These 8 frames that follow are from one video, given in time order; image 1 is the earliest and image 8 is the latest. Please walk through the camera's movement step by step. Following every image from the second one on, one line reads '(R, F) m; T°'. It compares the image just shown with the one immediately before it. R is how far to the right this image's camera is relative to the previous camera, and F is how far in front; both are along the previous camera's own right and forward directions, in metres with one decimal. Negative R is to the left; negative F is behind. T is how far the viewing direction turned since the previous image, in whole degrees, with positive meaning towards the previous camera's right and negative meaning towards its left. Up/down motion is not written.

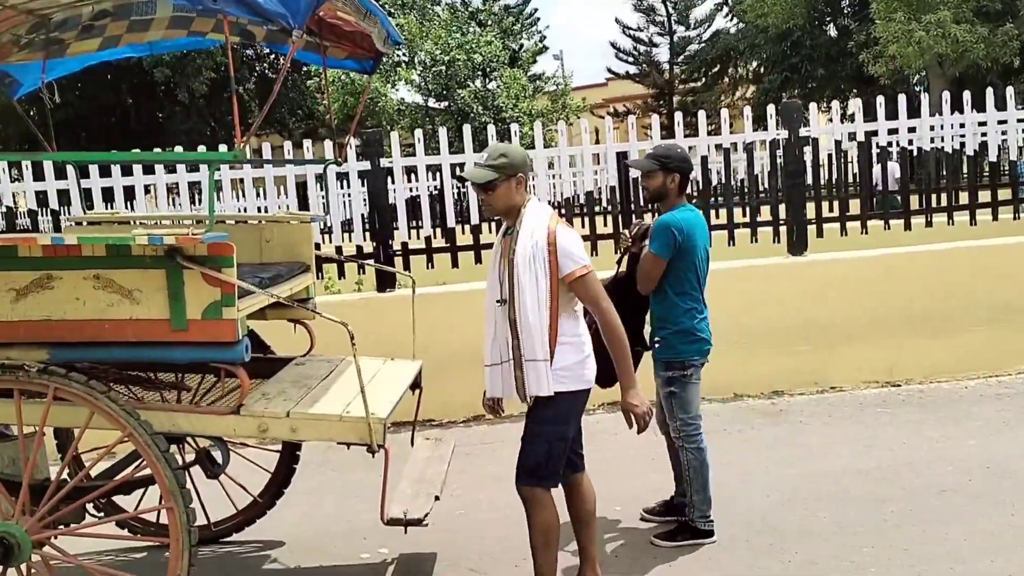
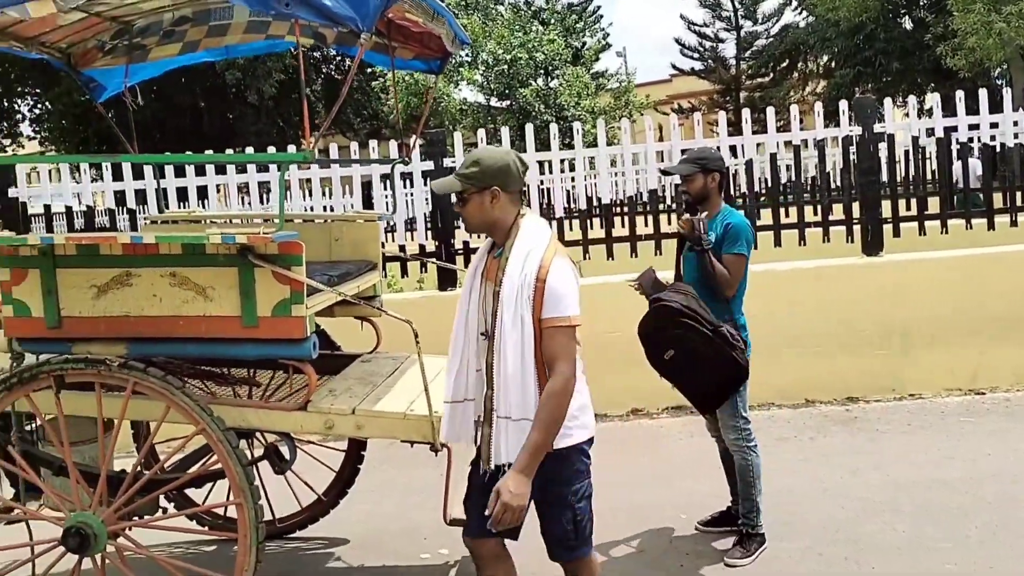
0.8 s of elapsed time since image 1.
(0.0, +0.1) m; -5°
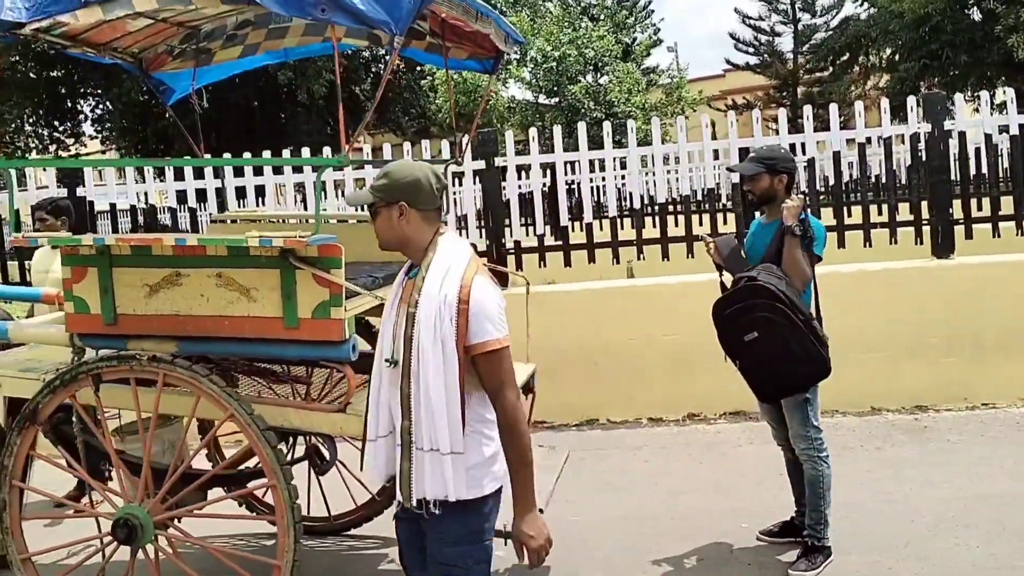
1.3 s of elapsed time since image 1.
(0.0, +0.1) m; -4°
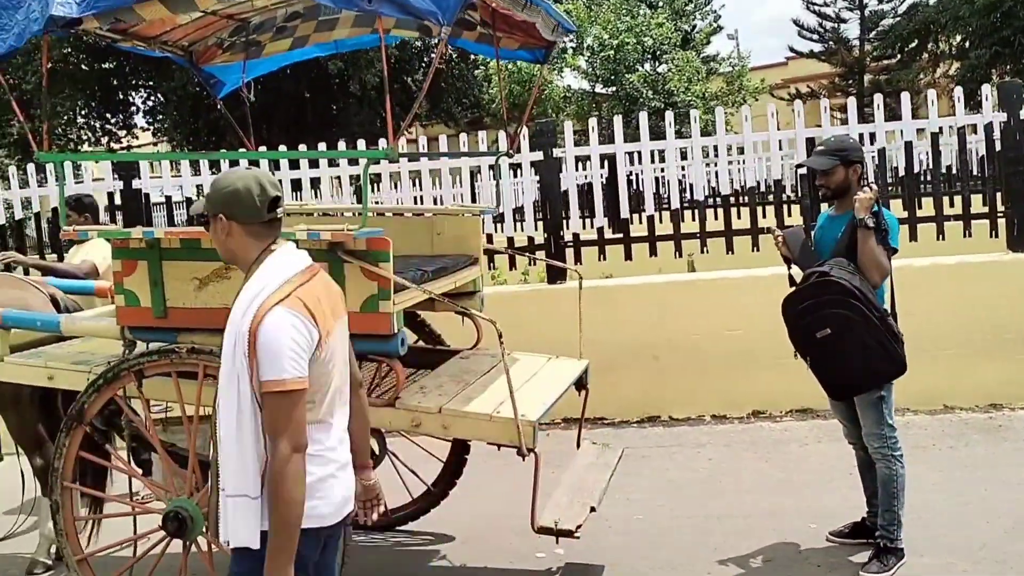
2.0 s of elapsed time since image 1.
(0.0, +0.1) m; -4°
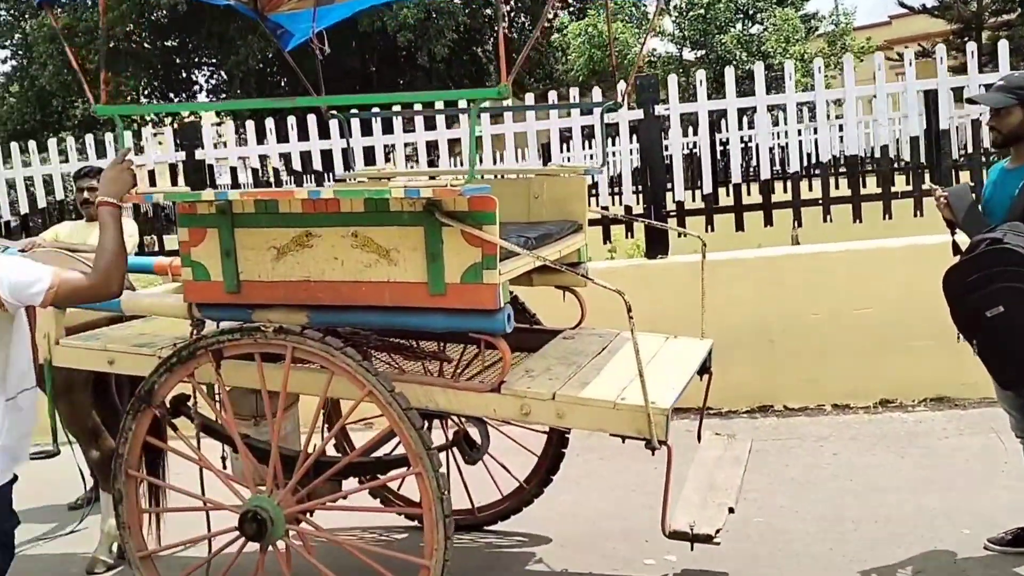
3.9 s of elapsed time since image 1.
(-0.2, +0.5) m; -6°
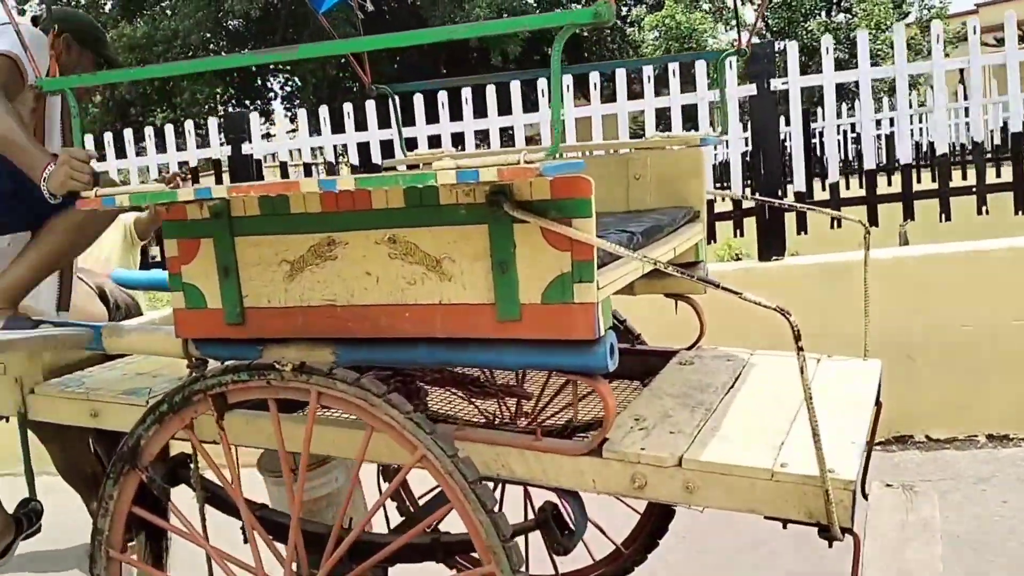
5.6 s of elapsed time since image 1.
(-0.1, +0.7) m; -6°
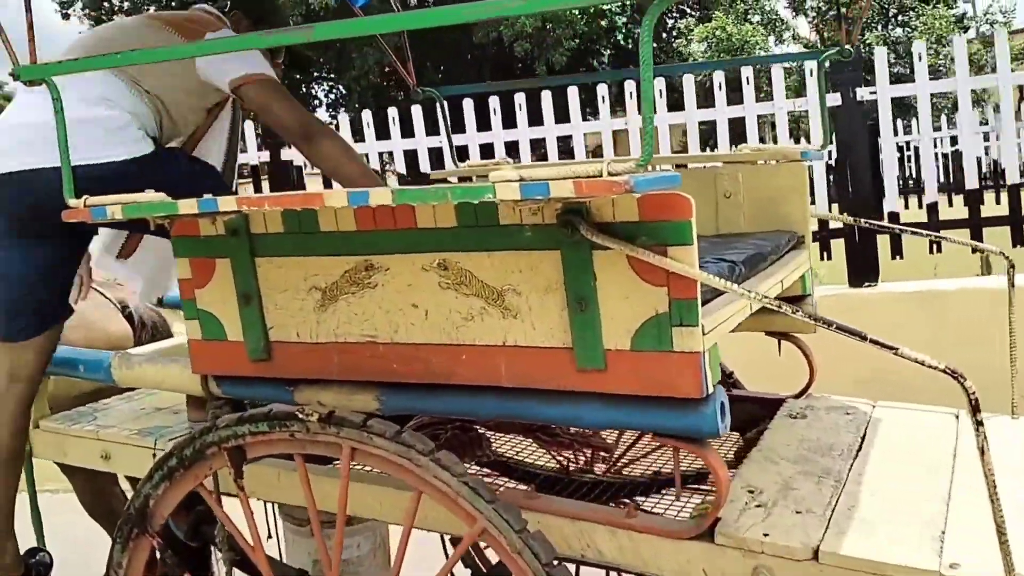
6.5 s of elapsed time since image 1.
(-0.1, +0.3) m; -4°
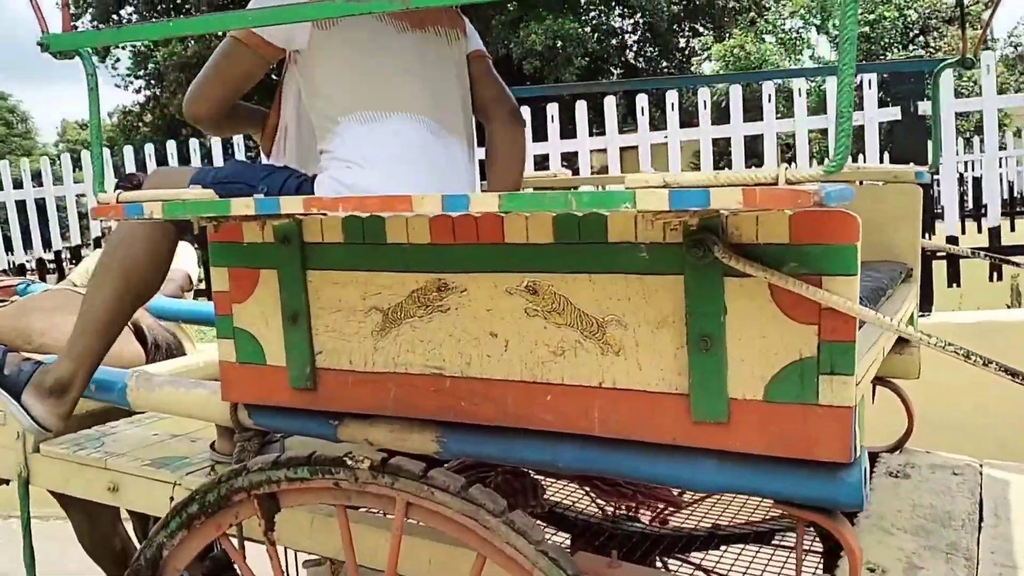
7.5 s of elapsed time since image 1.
(-0.2, +0.2) m; 0°
